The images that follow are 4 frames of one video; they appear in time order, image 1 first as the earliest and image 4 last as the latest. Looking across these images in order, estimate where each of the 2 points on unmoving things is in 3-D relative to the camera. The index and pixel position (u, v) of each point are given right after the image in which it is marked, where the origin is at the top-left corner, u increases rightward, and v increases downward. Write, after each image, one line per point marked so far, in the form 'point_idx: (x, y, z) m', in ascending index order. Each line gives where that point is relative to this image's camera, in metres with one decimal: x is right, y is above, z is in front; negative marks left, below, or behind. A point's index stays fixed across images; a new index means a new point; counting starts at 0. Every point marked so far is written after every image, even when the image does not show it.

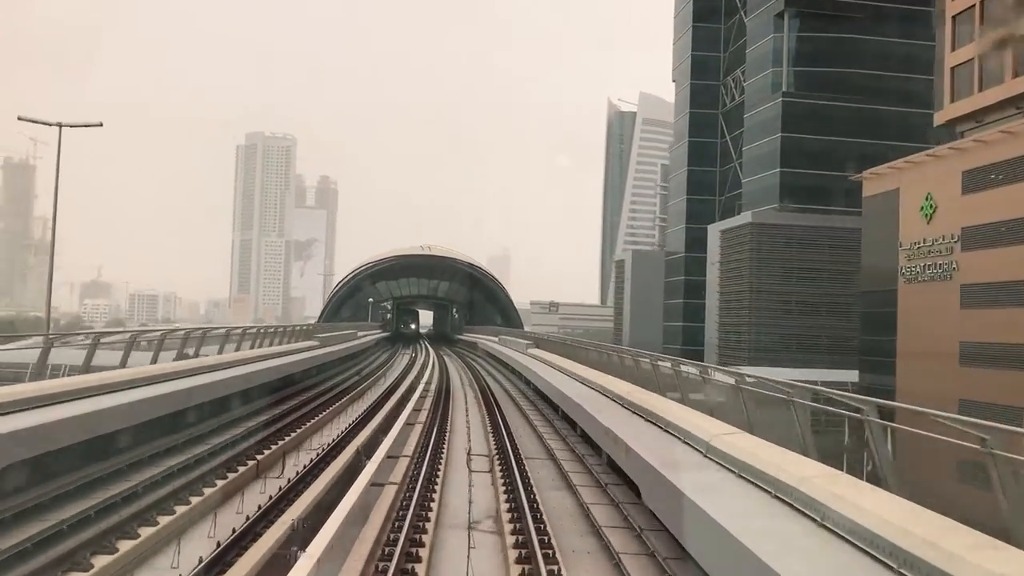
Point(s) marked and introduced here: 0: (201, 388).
0: (-4.4, -1.4, +14.8) m
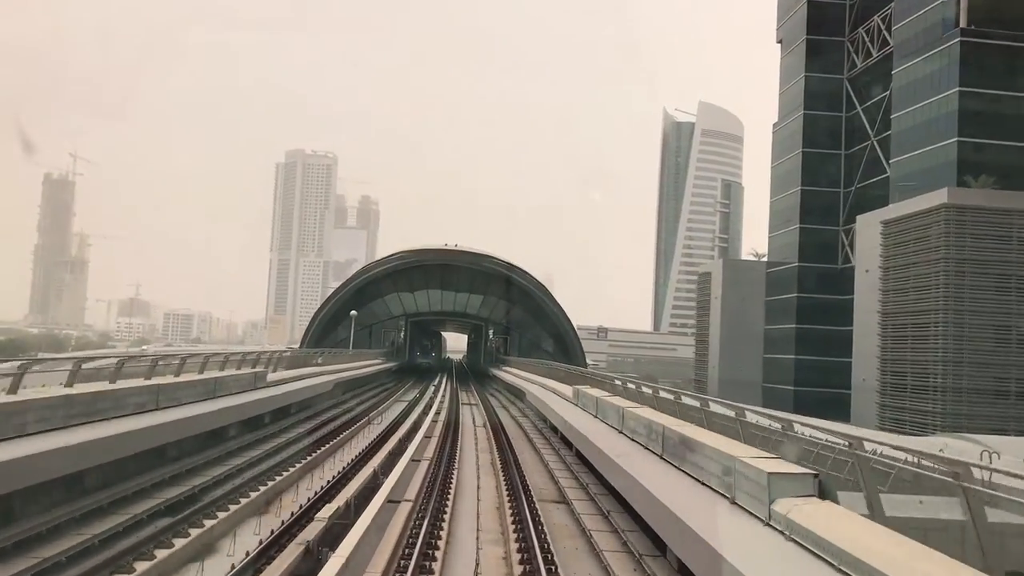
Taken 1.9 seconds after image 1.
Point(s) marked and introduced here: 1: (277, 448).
0: (-3.8, -1.7, +13.2) m
1: (-3.7, -2.4, +14.7) m
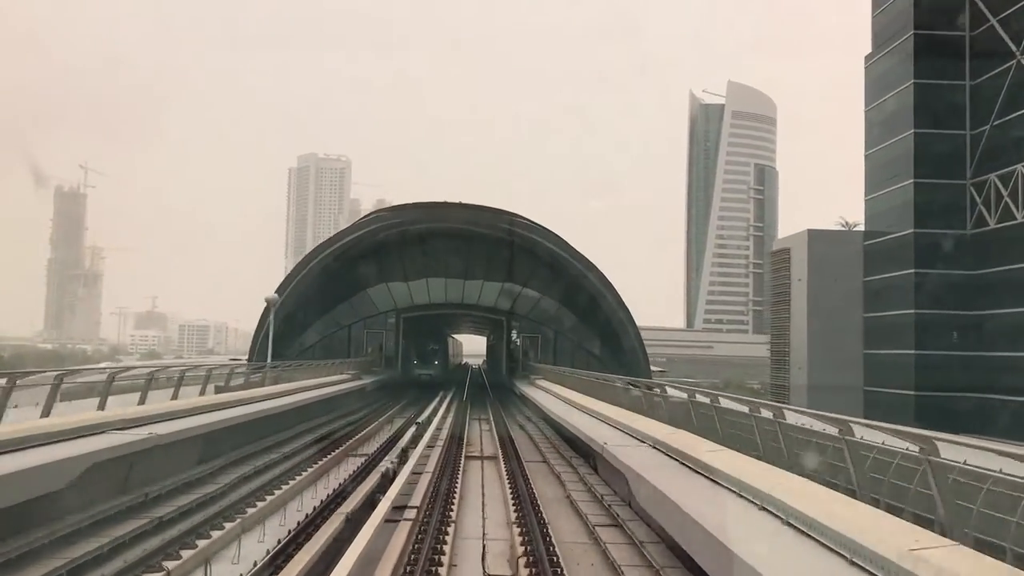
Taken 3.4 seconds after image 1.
0: (-3.5, -1.7, +12.1) m
1: (-3.3, -2.5, +13.6) m
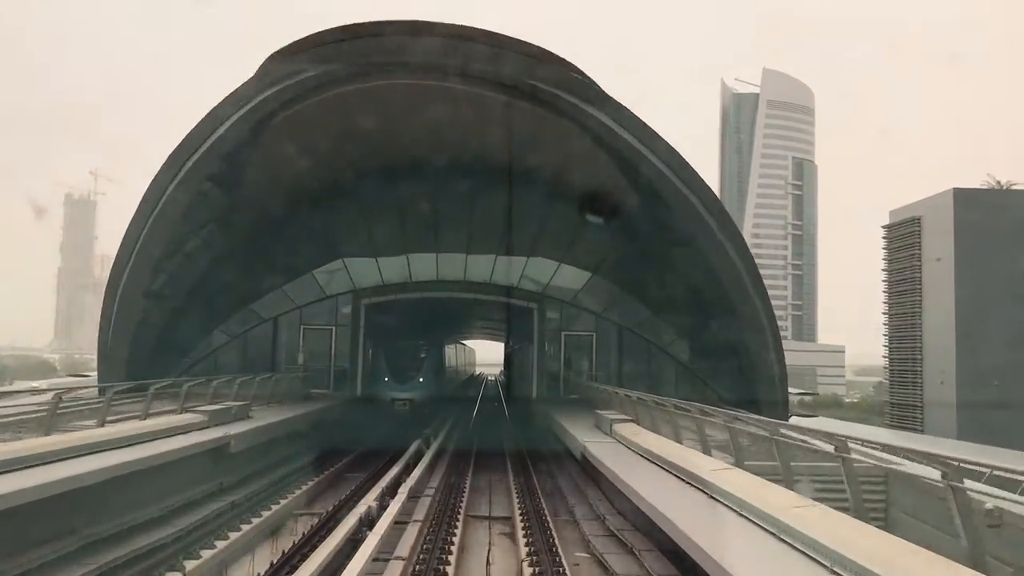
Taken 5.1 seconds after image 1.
0: (-3.3, -1.8, +10.9) m
1: (-3.1, -2.5, +12.4) m
